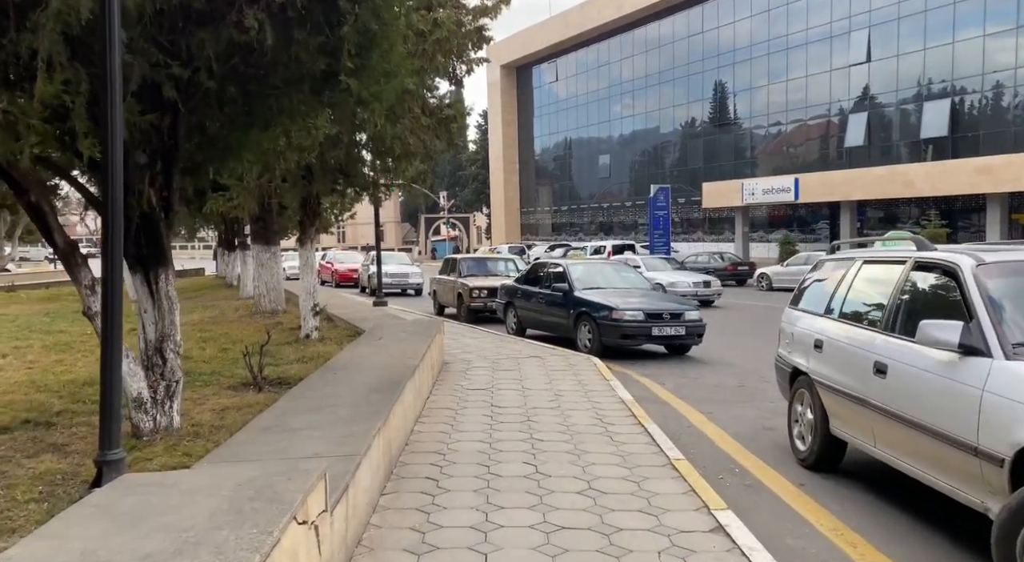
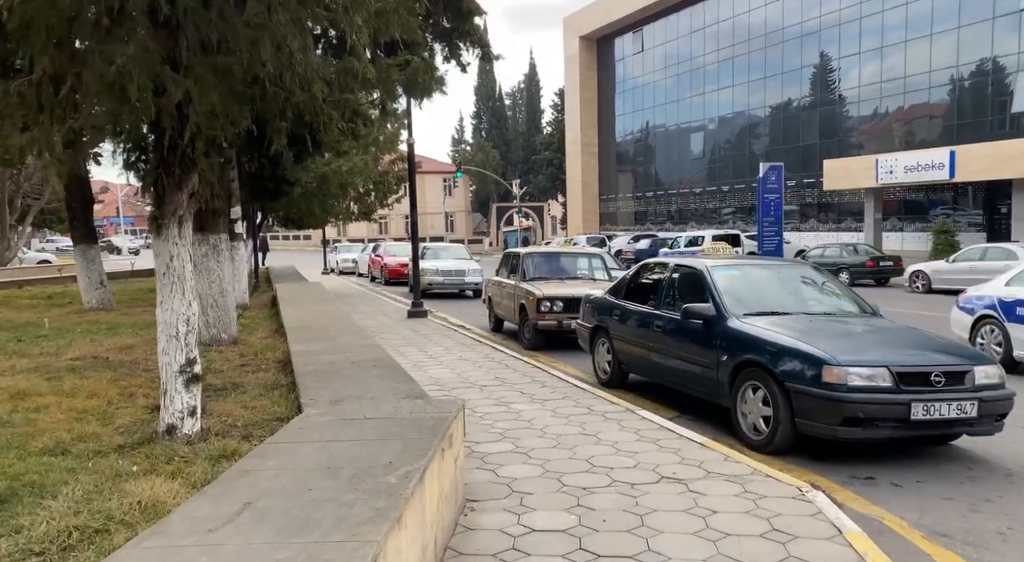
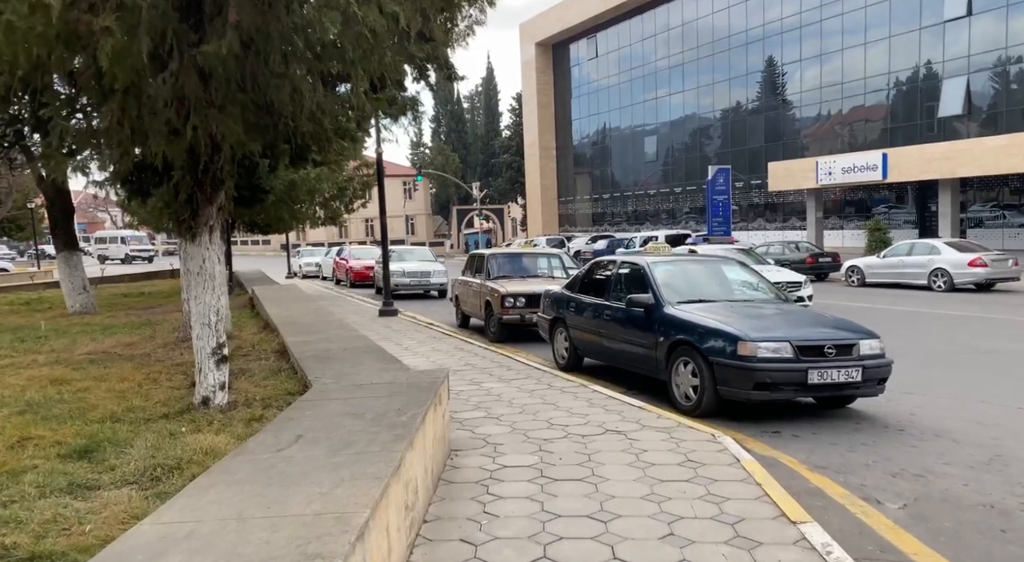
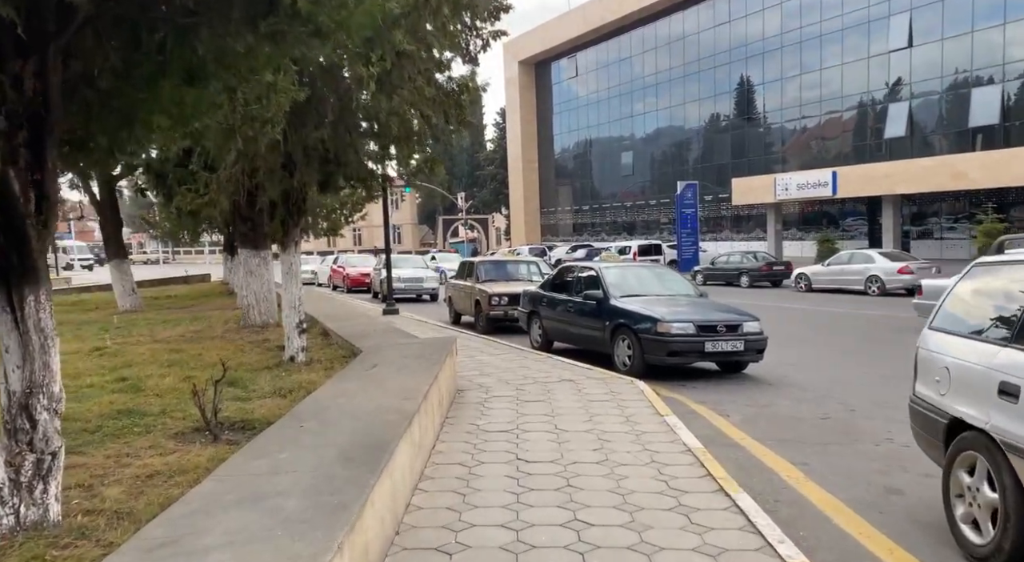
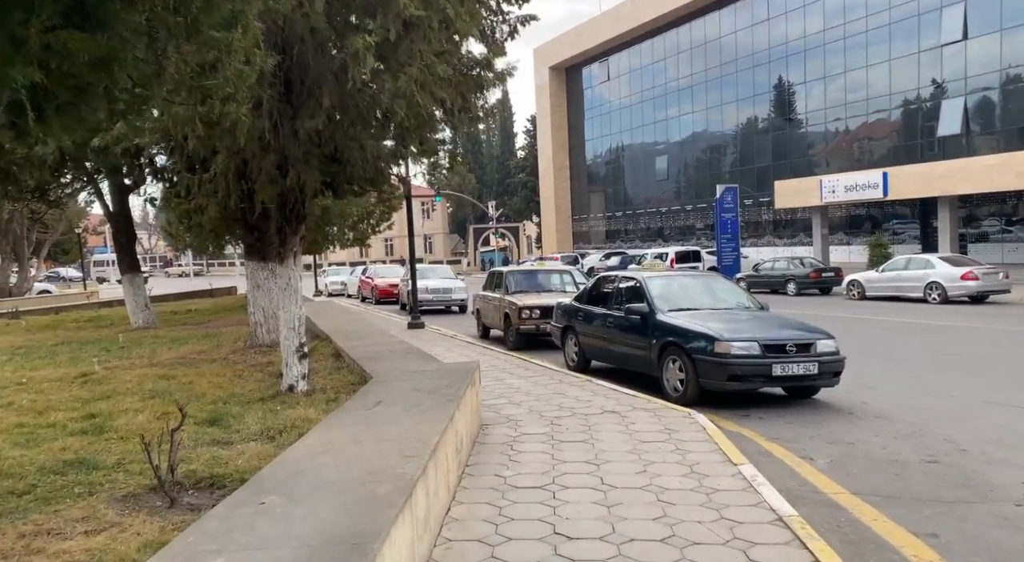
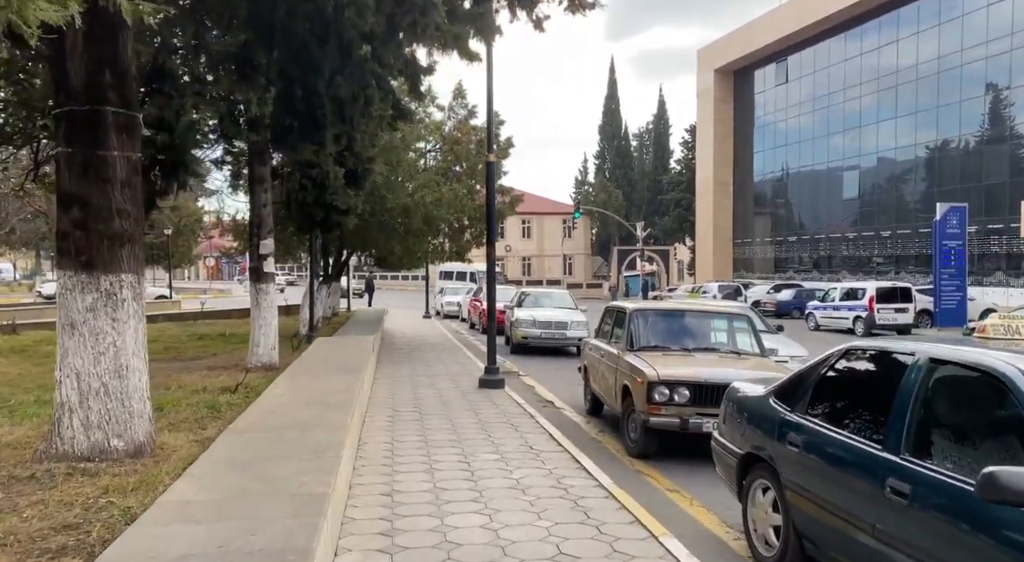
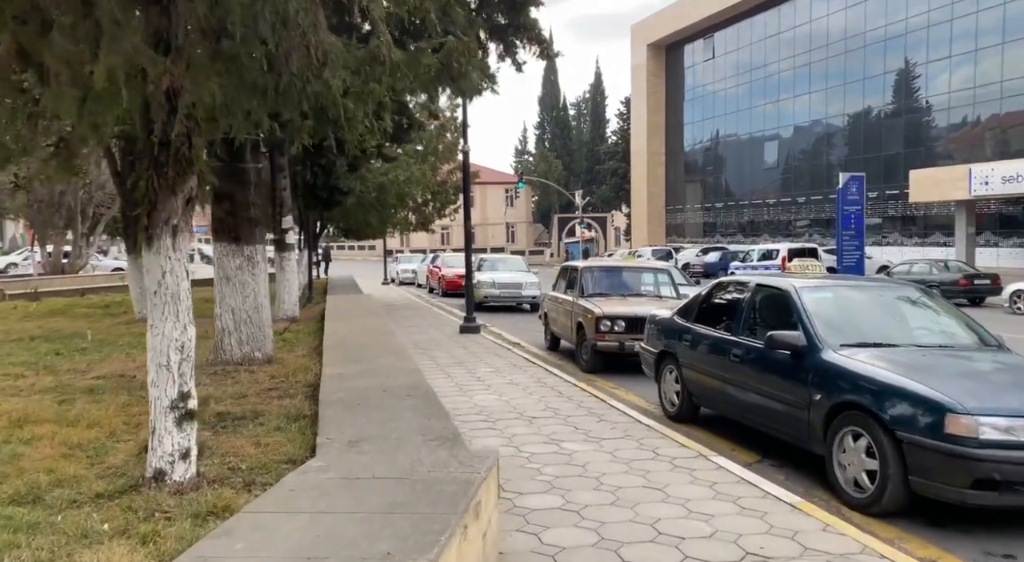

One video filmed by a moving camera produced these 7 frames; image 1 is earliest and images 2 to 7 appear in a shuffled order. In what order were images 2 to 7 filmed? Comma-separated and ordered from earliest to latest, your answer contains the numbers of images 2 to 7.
4, 5, 3, 2, 7, 6
